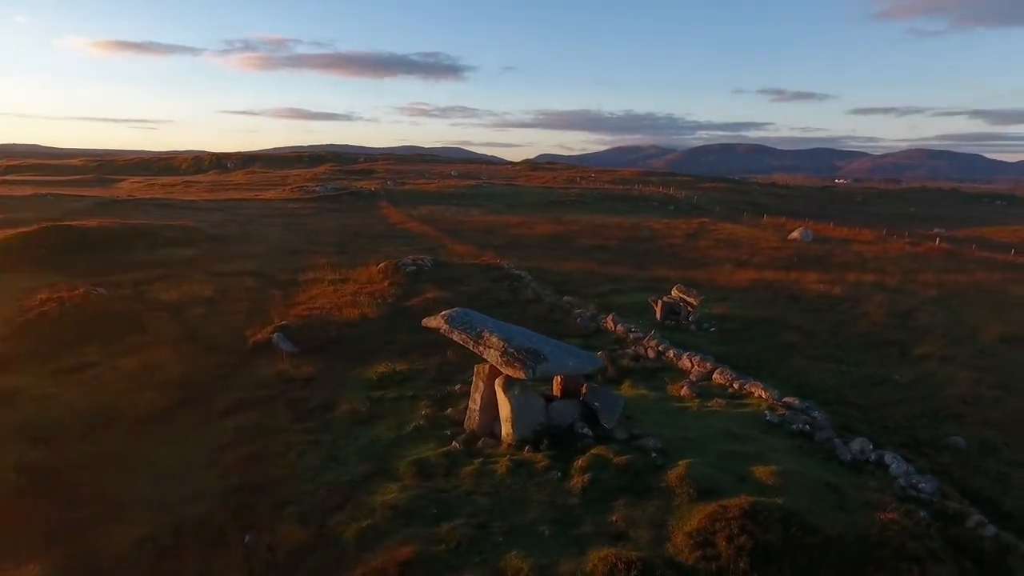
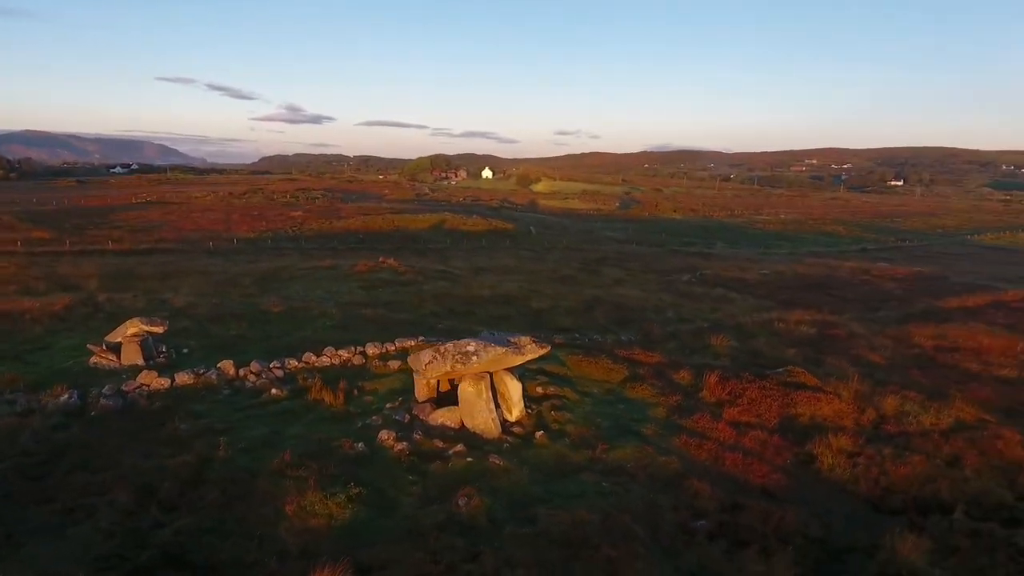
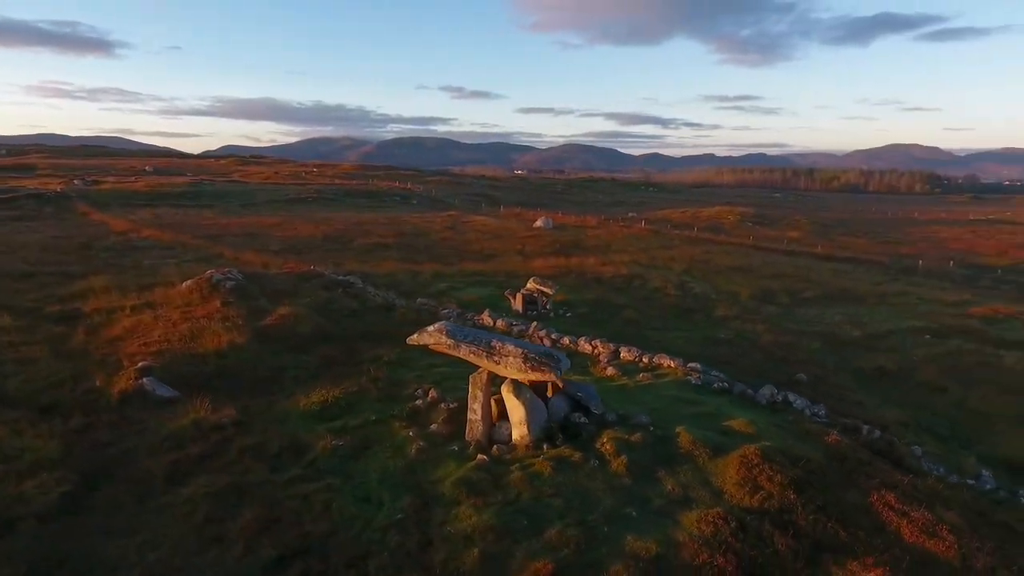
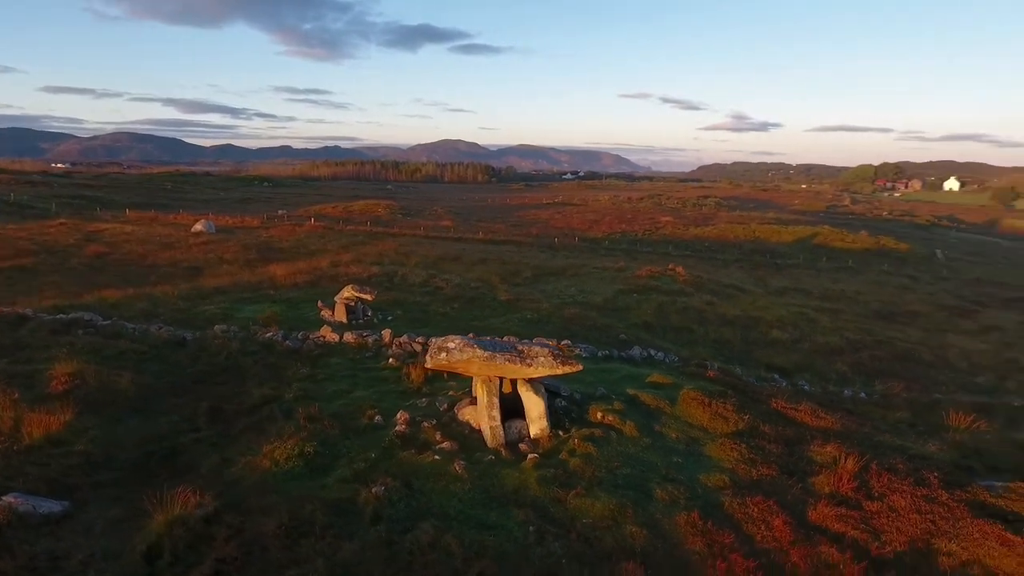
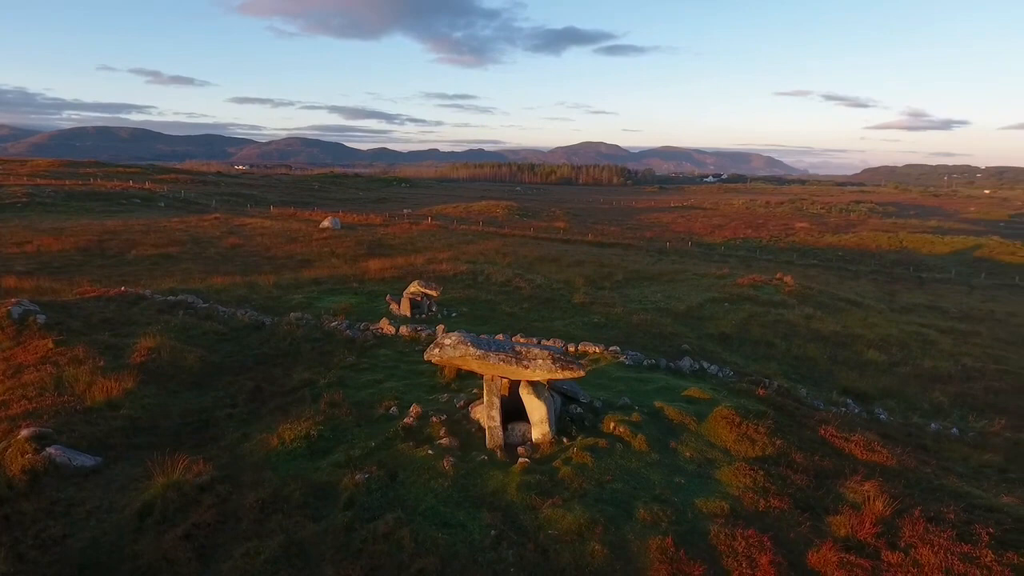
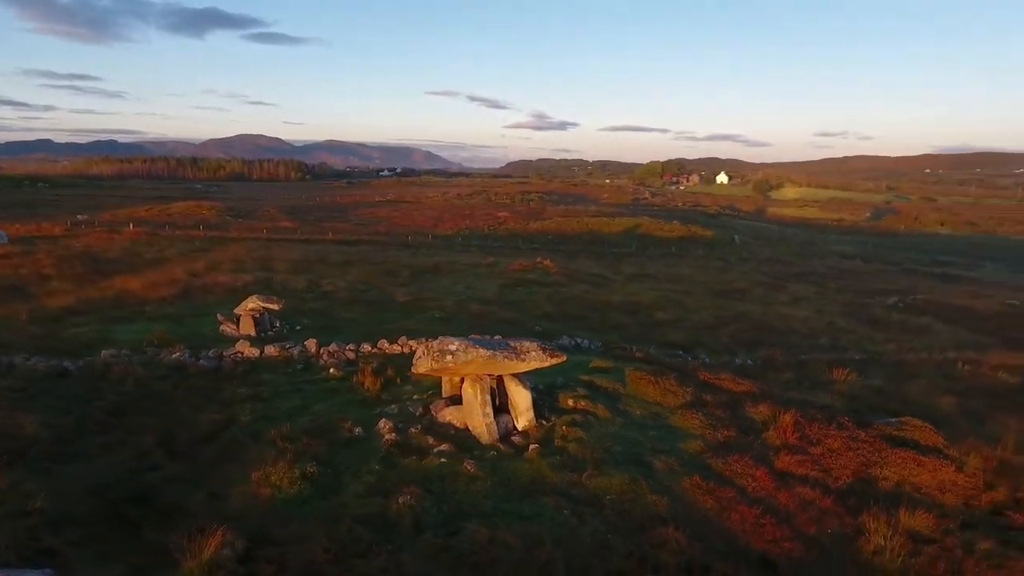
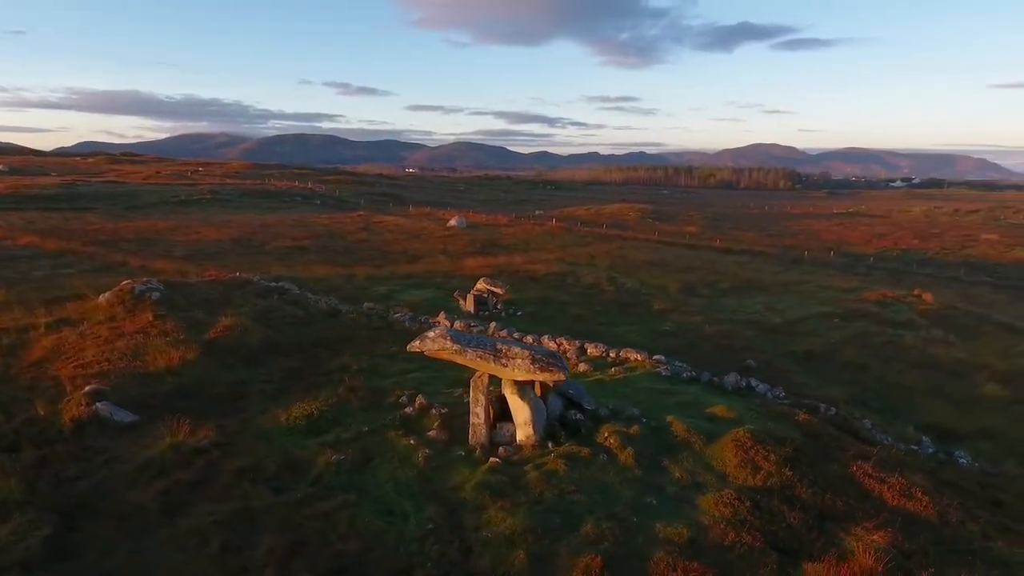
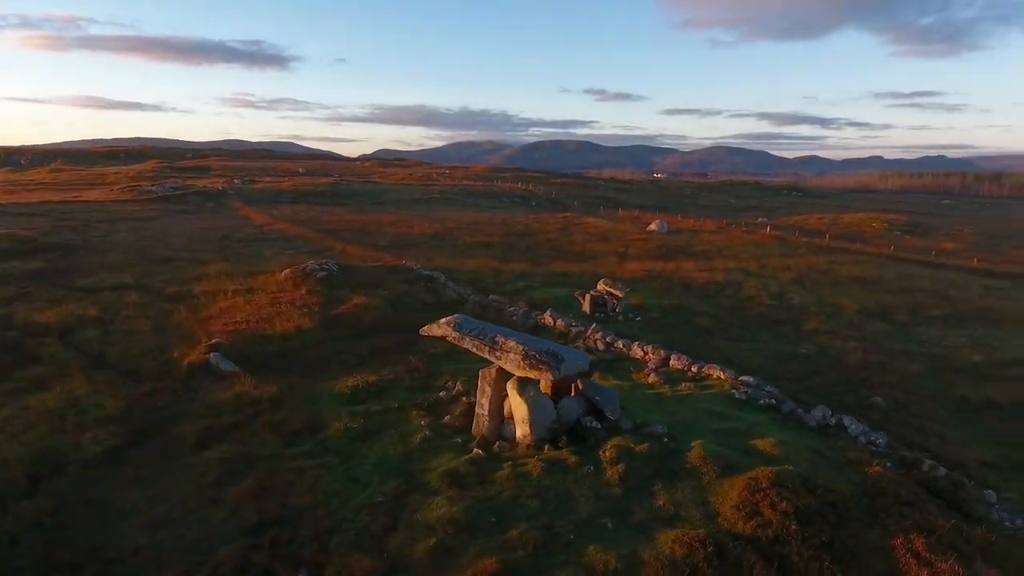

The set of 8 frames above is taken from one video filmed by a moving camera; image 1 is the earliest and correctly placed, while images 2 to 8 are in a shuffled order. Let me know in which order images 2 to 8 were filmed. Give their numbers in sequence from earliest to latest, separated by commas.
8, 3, 7, 5, 4, 6, 2
